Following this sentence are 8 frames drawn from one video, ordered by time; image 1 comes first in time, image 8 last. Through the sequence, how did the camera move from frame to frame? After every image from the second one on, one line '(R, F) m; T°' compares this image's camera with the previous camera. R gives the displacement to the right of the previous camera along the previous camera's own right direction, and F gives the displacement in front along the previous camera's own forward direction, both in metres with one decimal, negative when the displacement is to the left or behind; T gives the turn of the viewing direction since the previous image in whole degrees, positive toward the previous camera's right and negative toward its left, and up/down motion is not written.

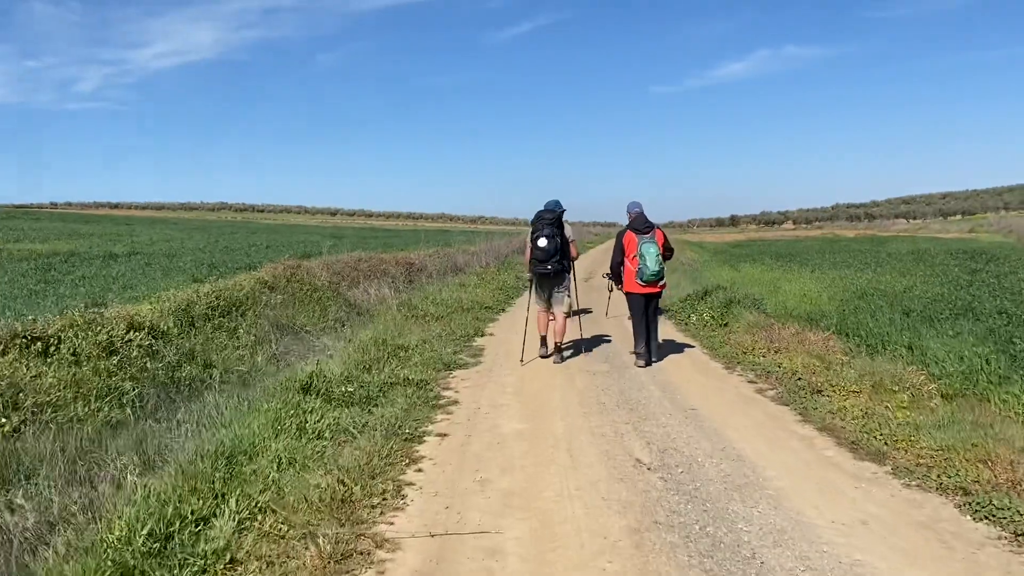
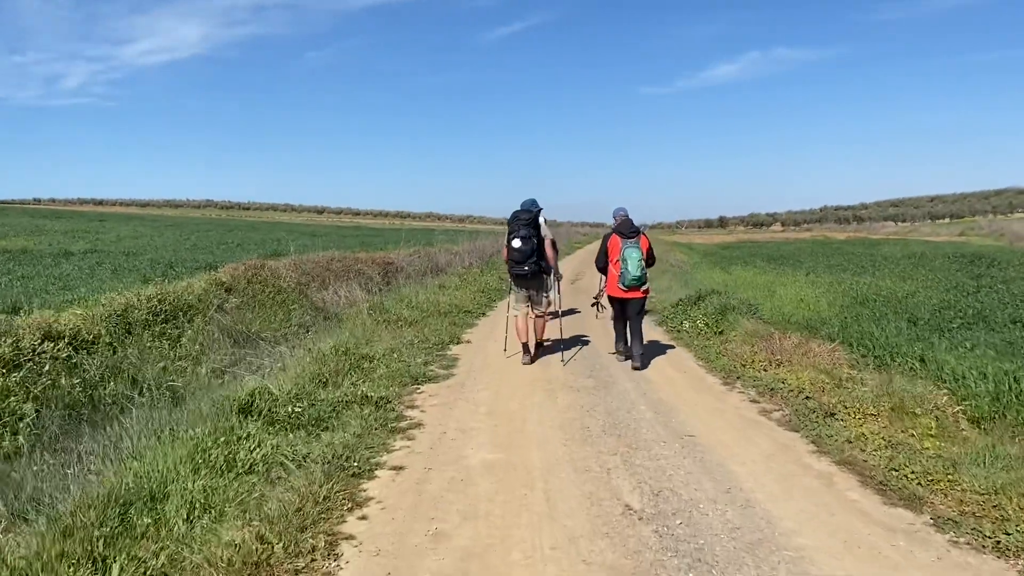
(+0.1, +1.0) m; +1°
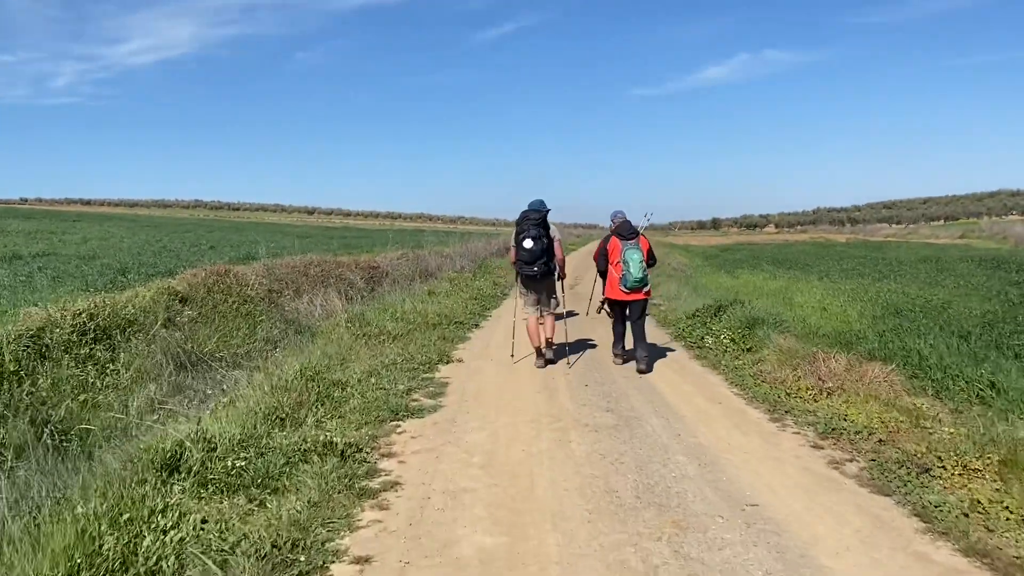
(-0.1, +1.5) m; +1°
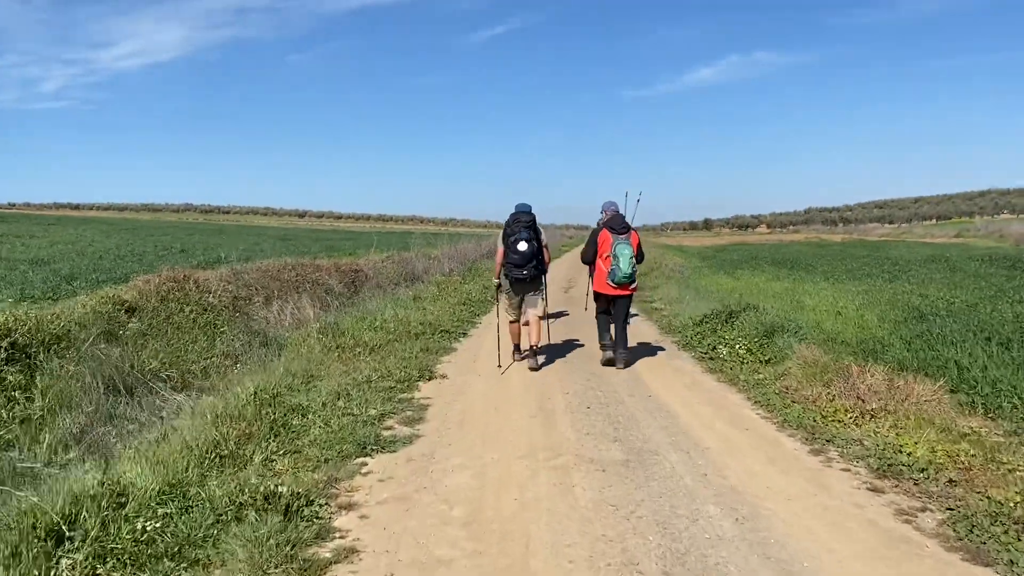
(0.0, +1.1) m; +1°
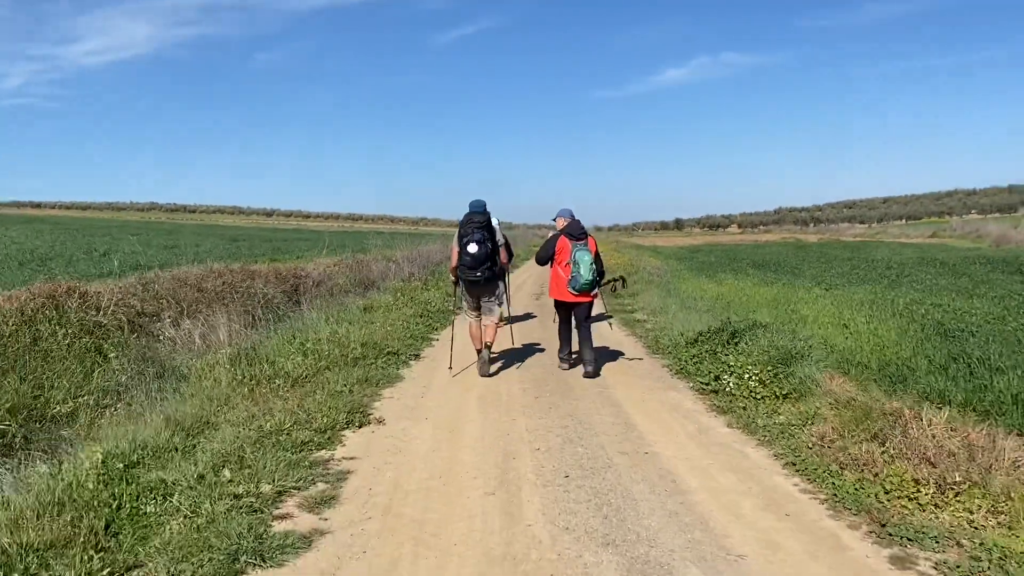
(+0.1, +1.9) m; +2°
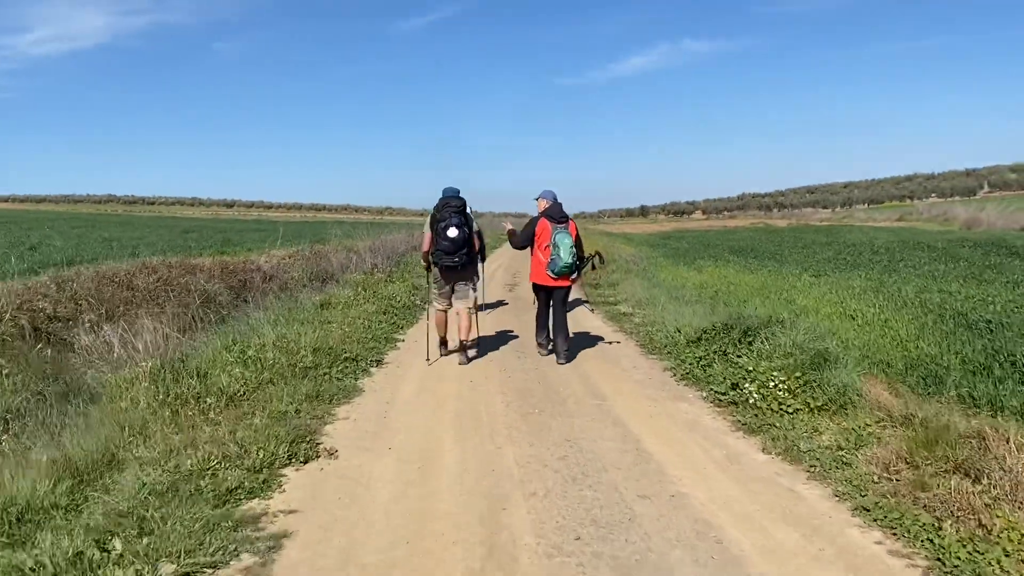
(-0.1, +1.3) m; +2°
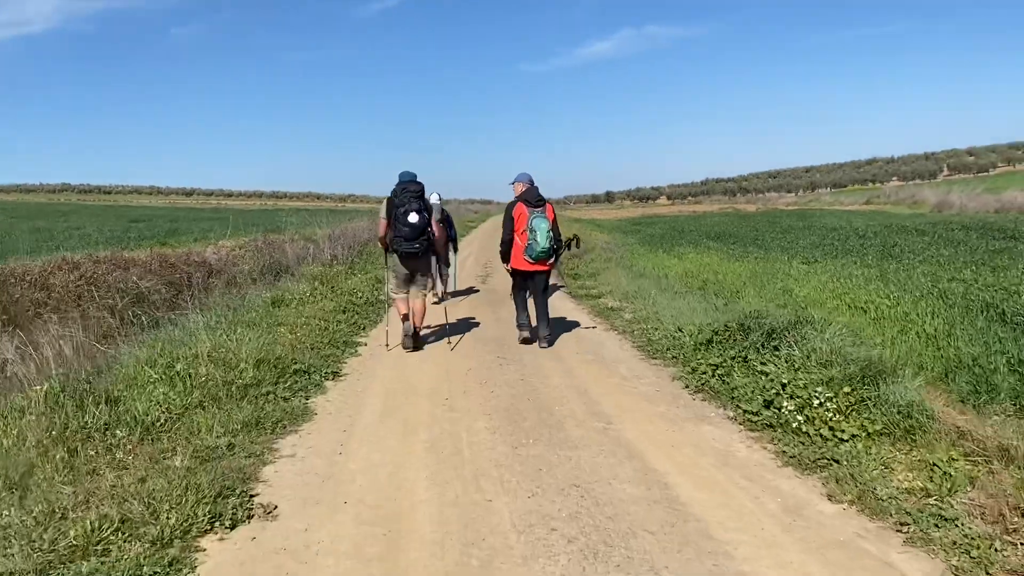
(-0.1, +1.3) m; +2°
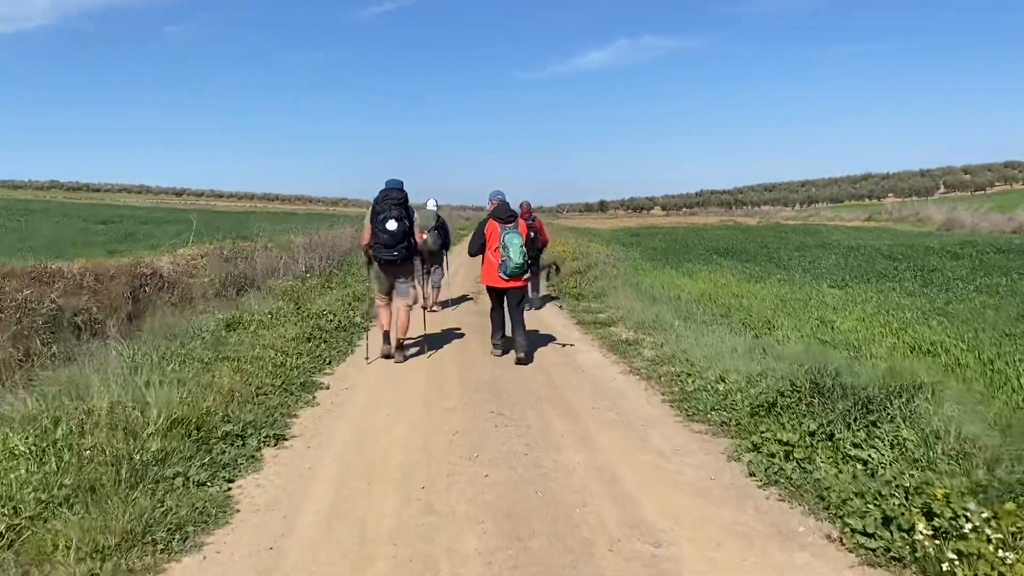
(-0.1, +1.8) m; +1°
